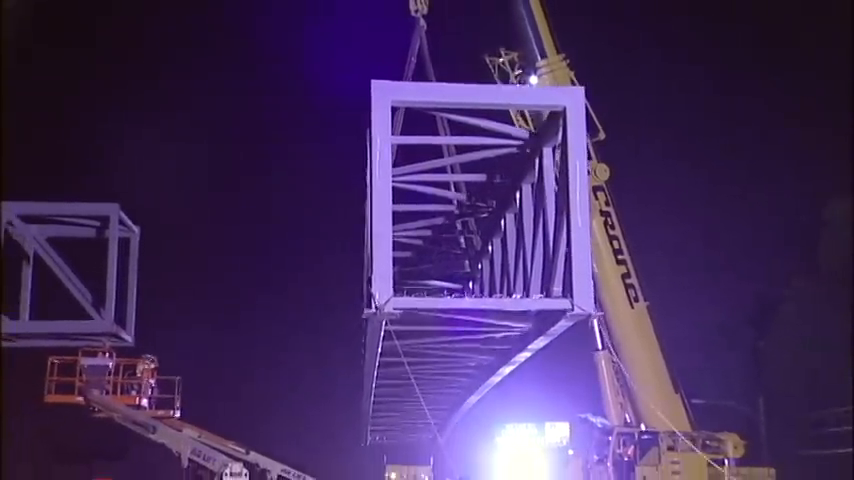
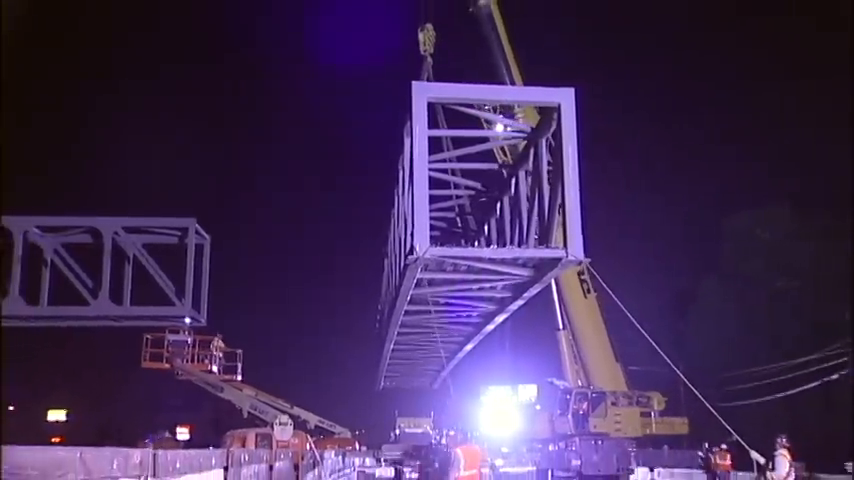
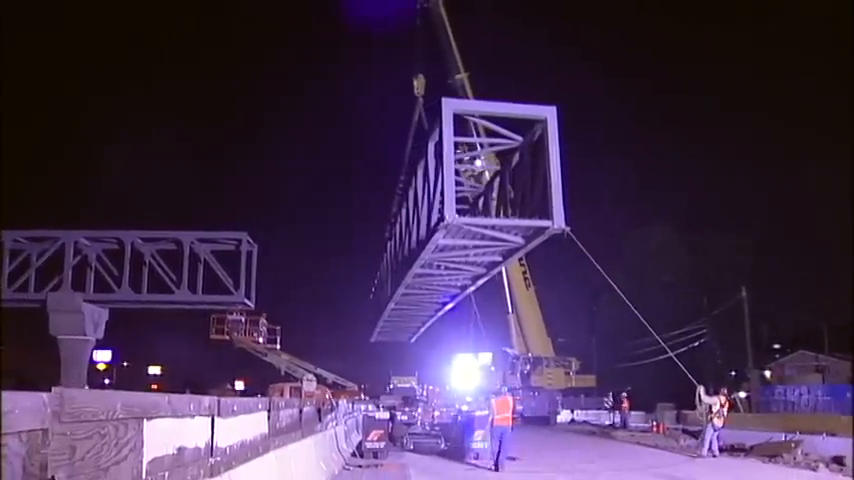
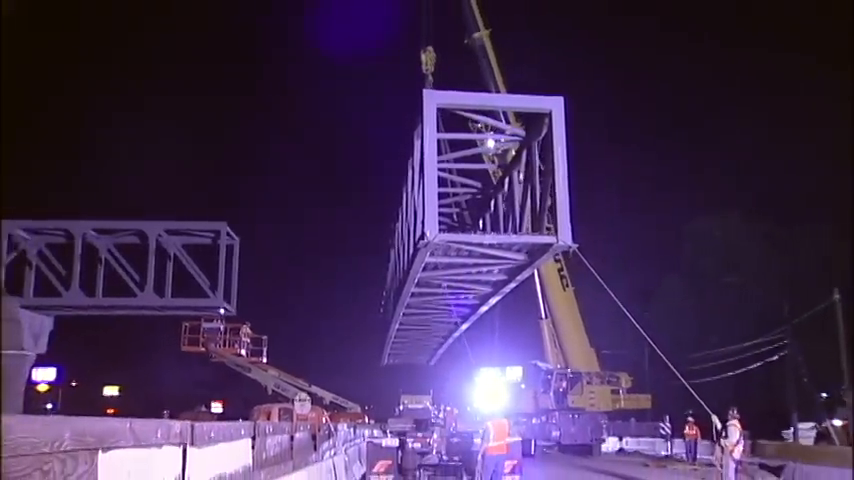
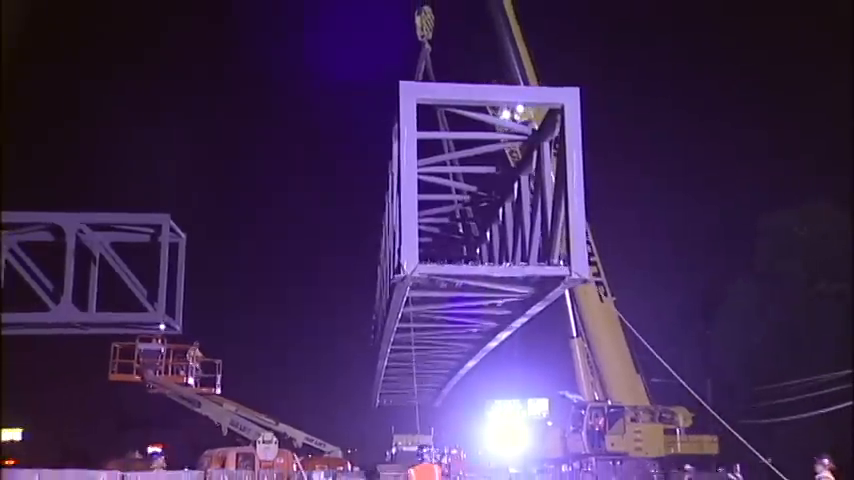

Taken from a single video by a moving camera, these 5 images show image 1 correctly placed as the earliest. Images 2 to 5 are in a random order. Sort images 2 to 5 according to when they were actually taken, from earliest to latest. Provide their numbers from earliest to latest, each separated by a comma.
5, 2, 4, 3
